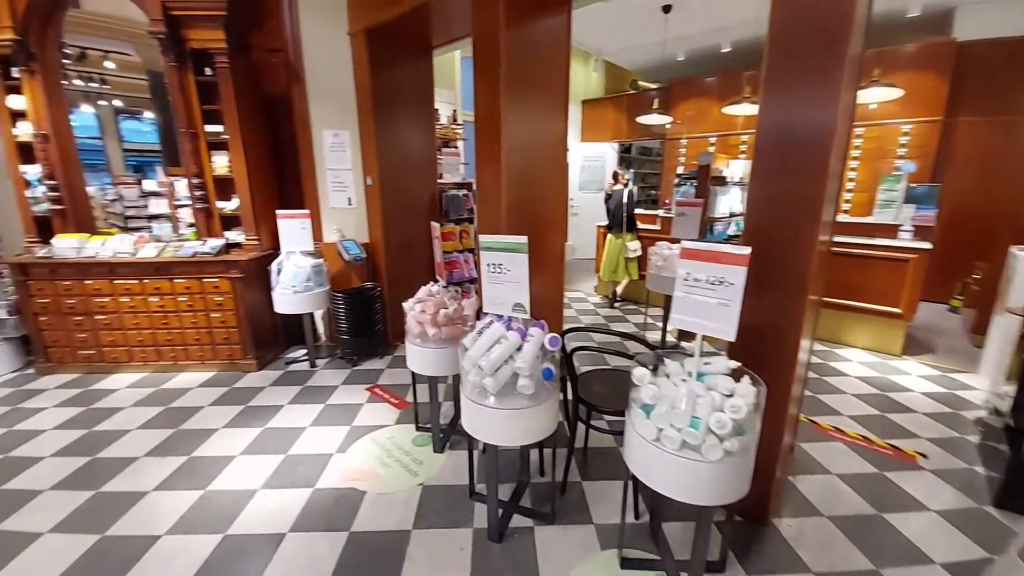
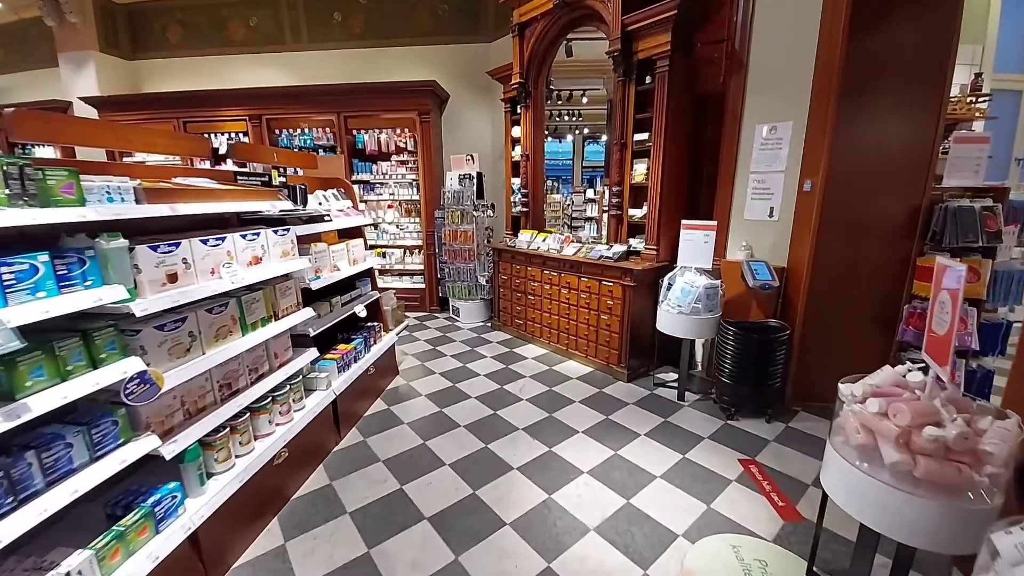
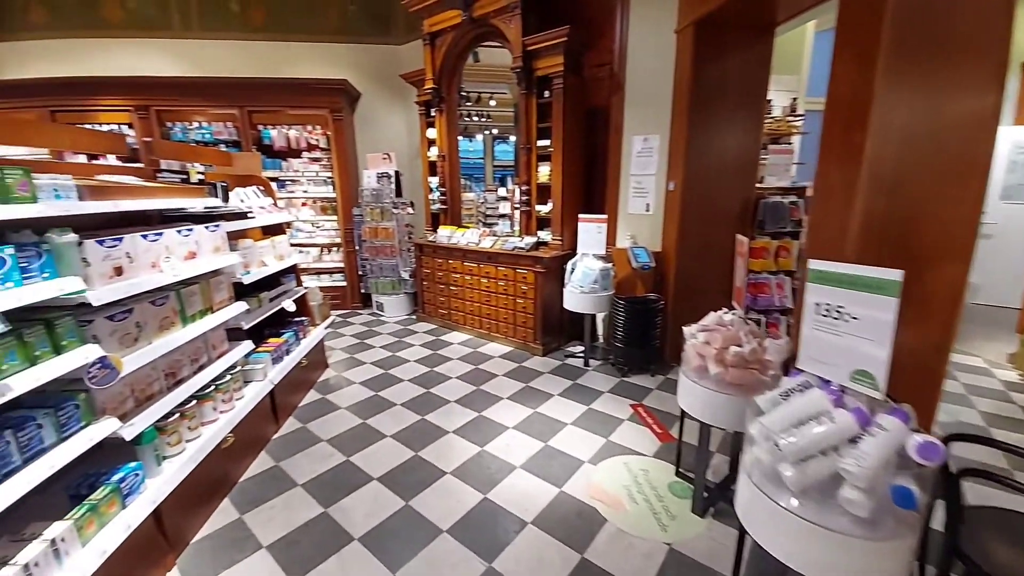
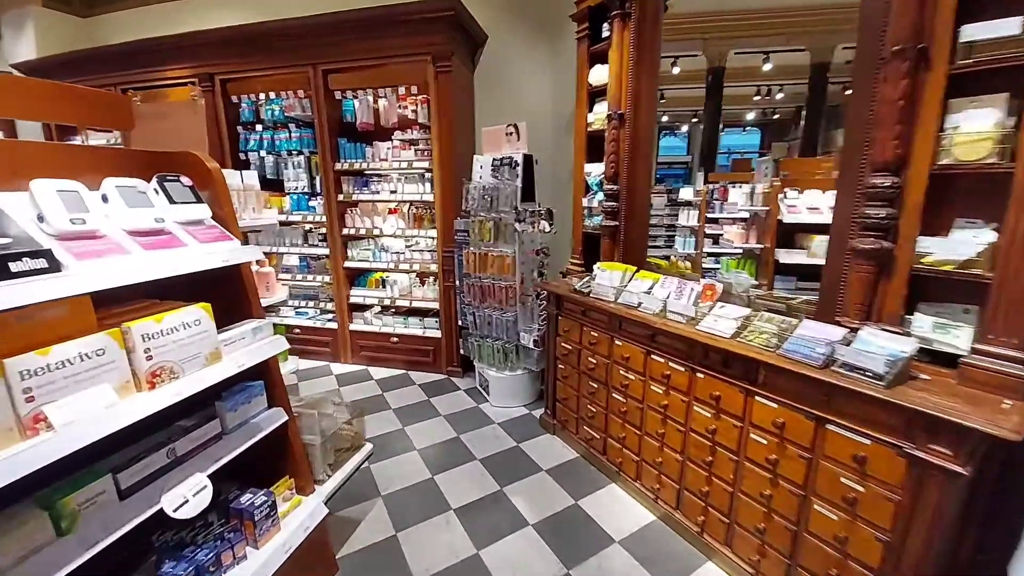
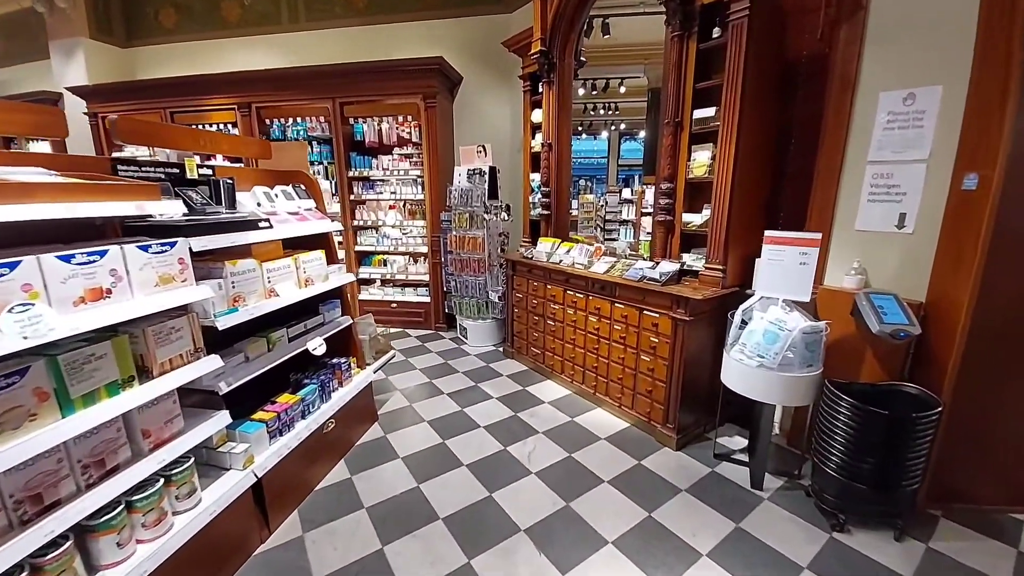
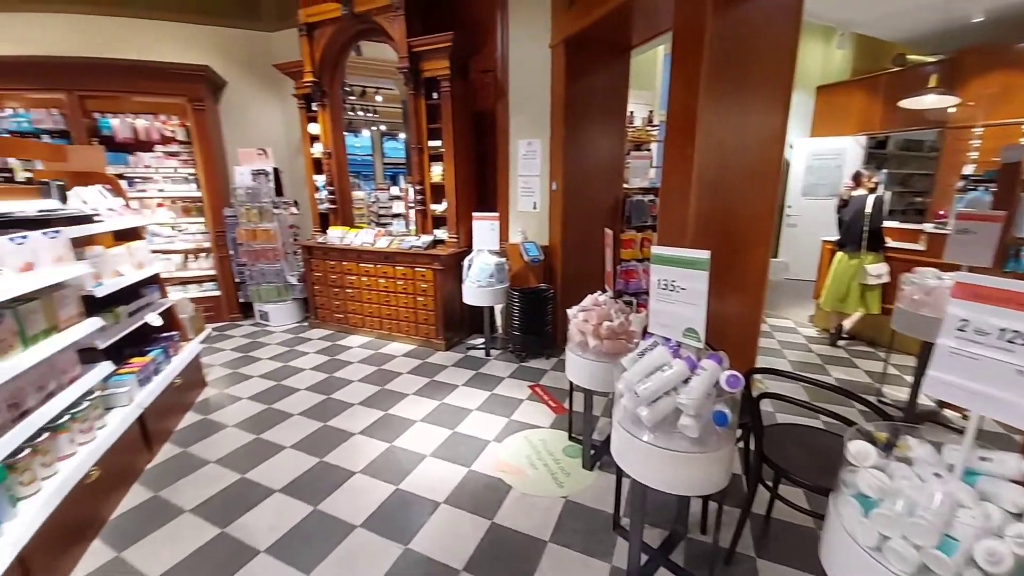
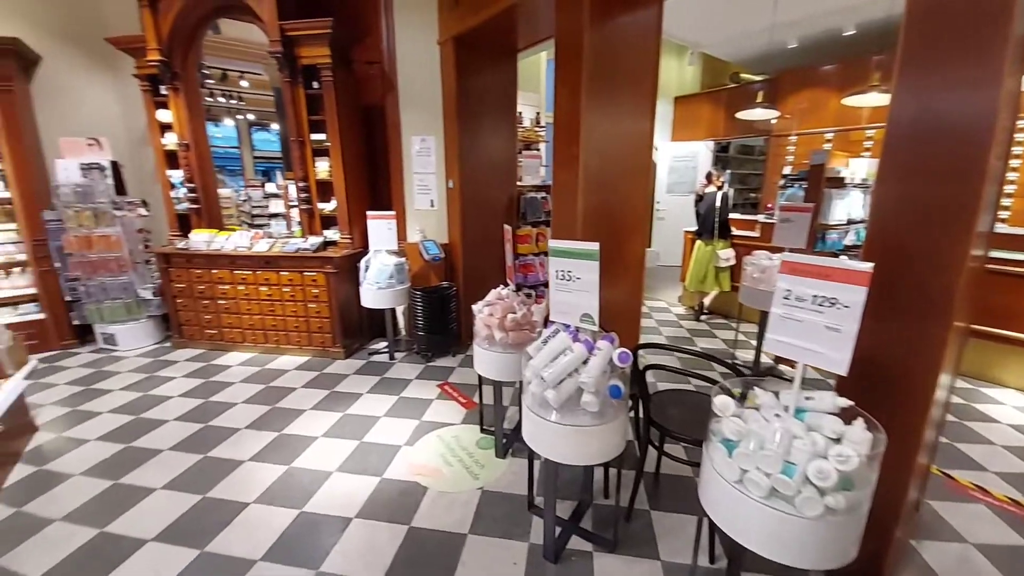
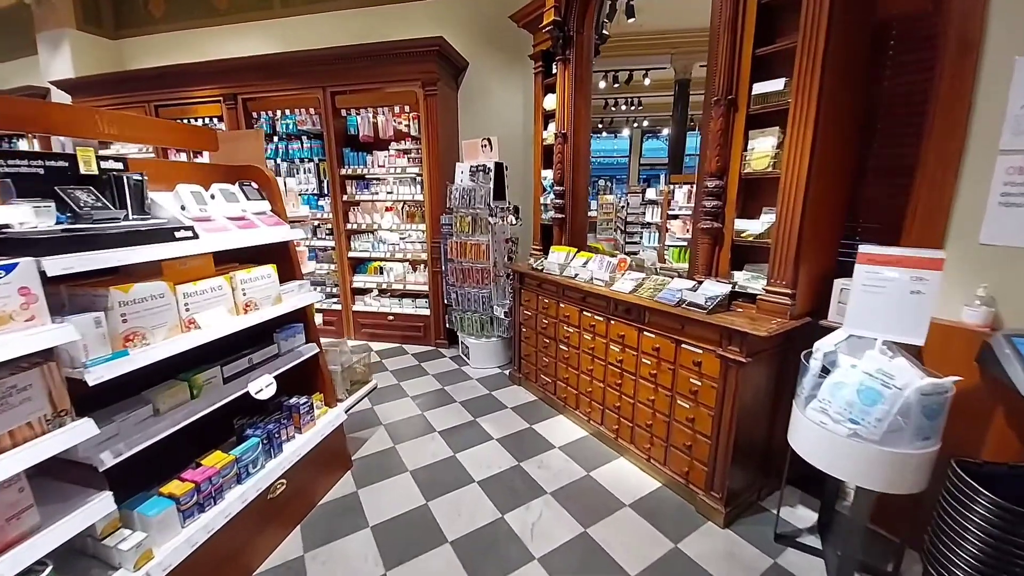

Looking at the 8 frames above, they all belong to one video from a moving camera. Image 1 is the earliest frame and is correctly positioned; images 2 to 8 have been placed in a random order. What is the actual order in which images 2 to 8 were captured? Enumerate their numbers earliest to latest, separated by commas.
7, 6, 3, 2, 5, 8, 4
